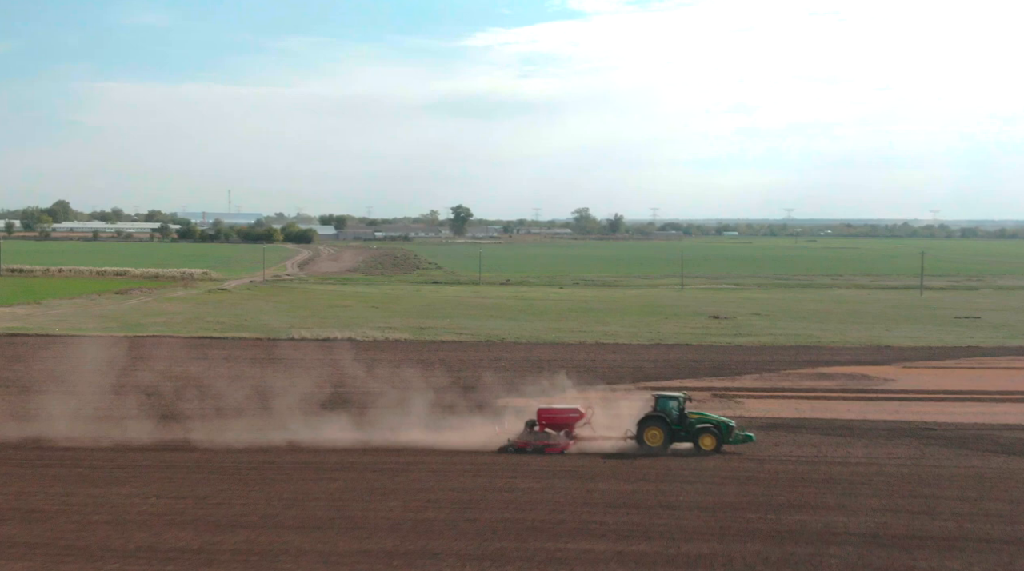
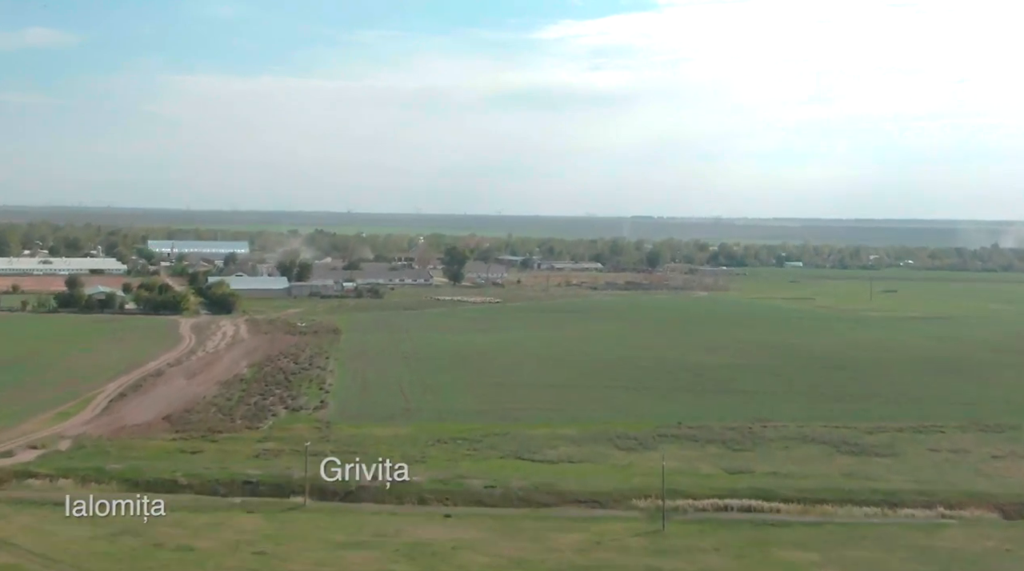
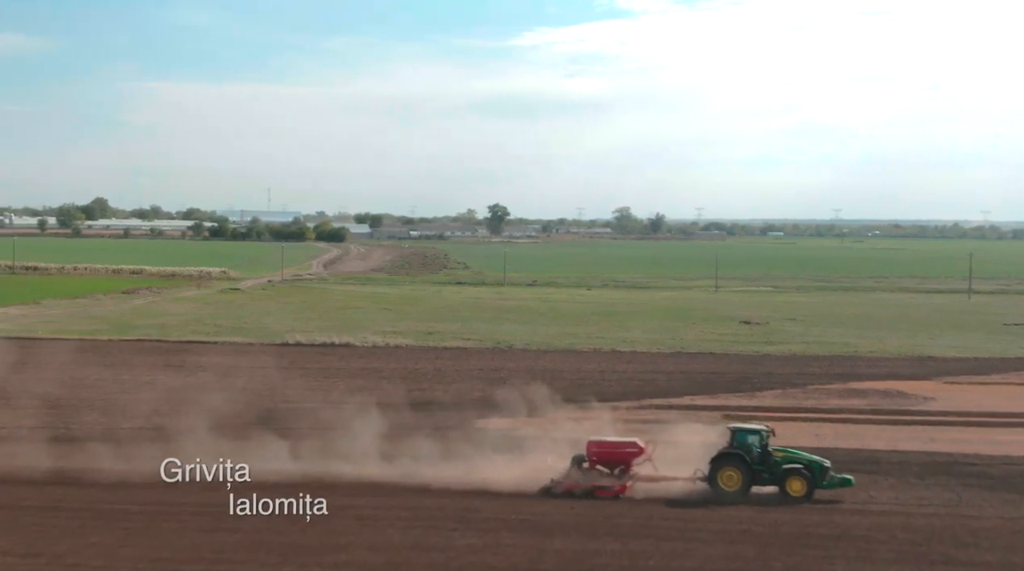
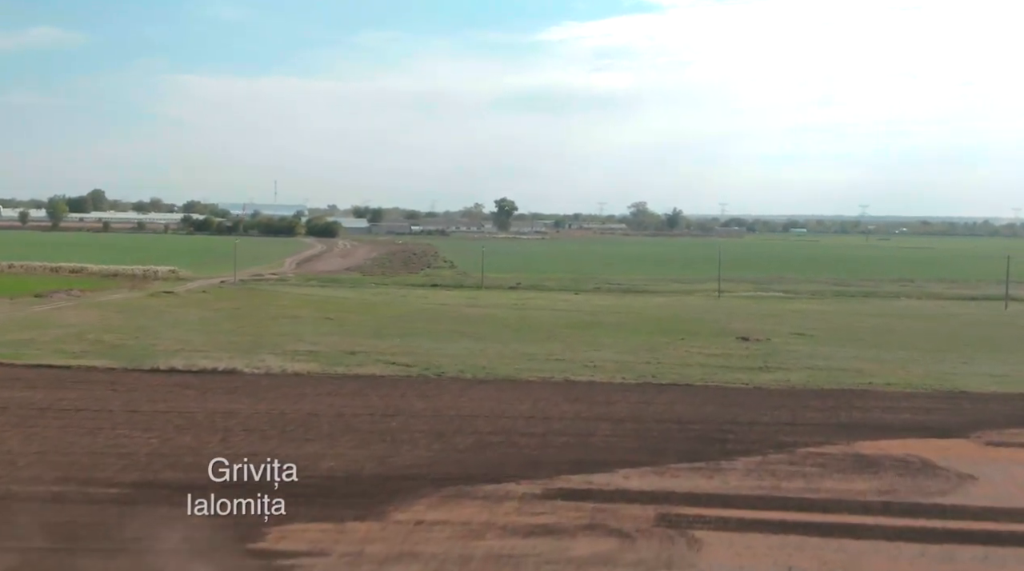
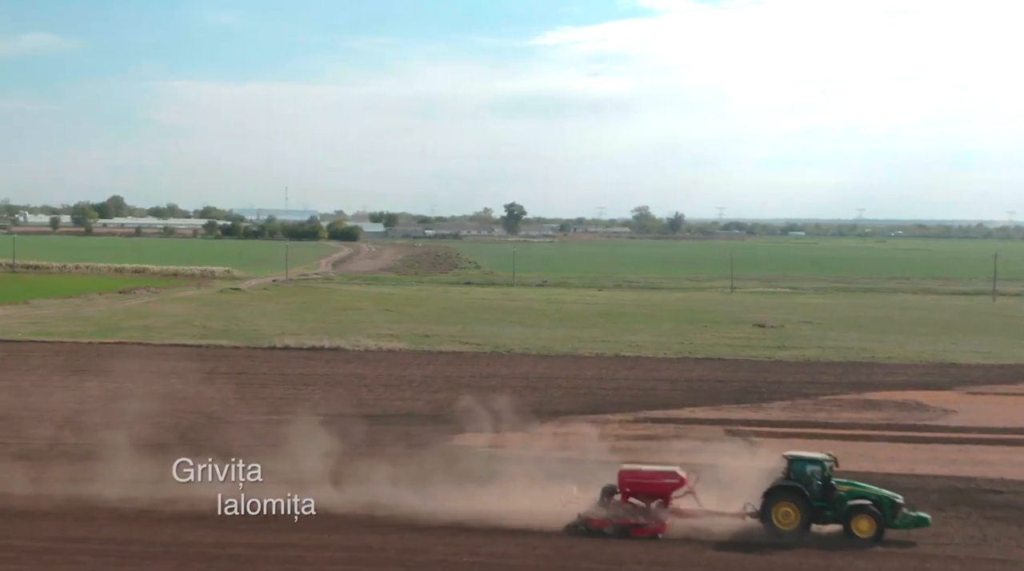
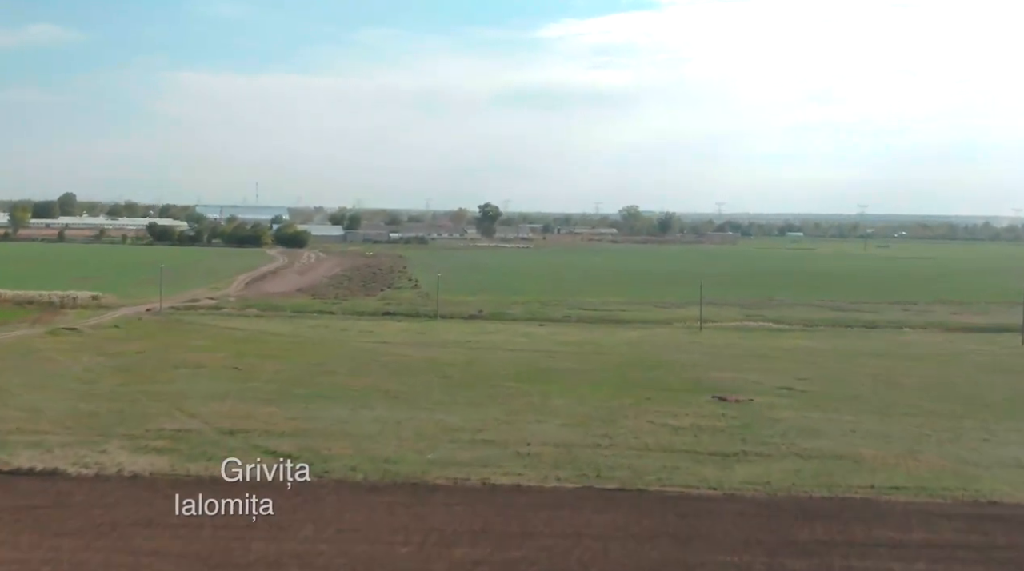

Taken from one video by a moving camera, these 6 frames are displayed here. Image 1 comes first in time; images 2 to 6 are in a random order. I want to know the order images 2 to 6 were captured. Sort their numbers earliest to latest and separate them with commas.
3, 5, 4, 6, 2
